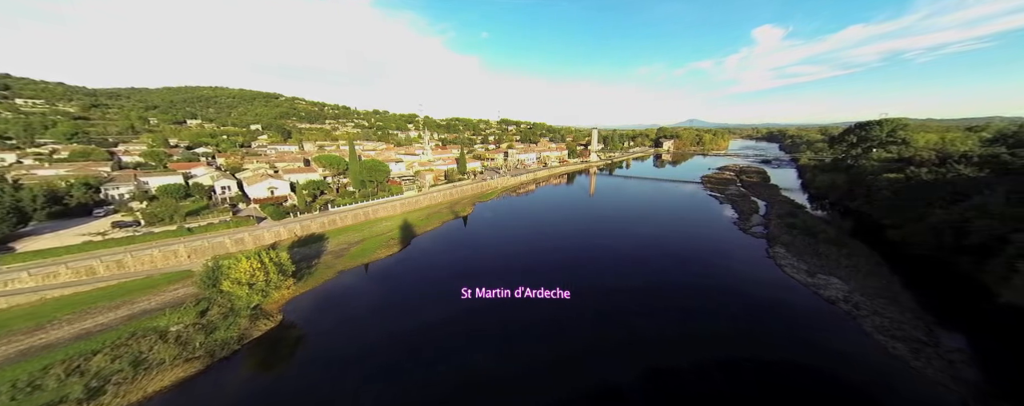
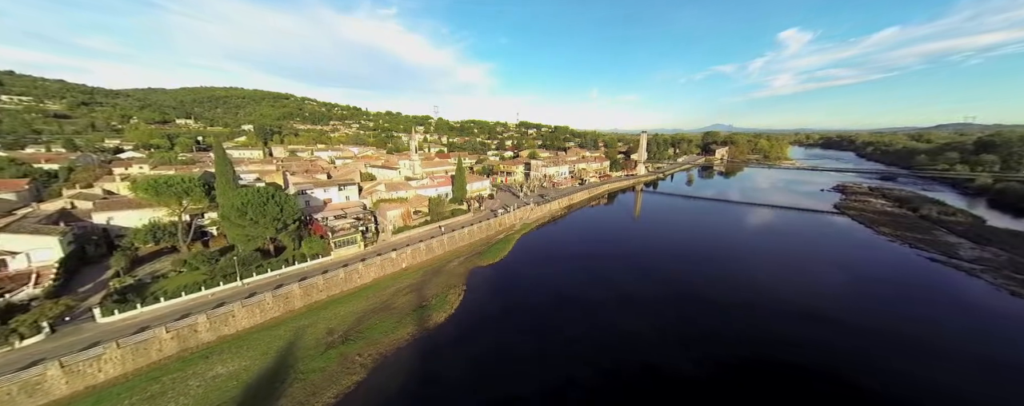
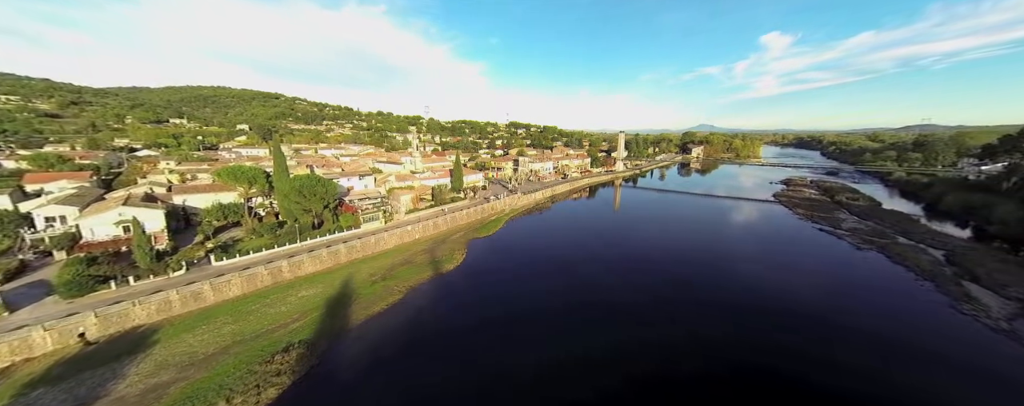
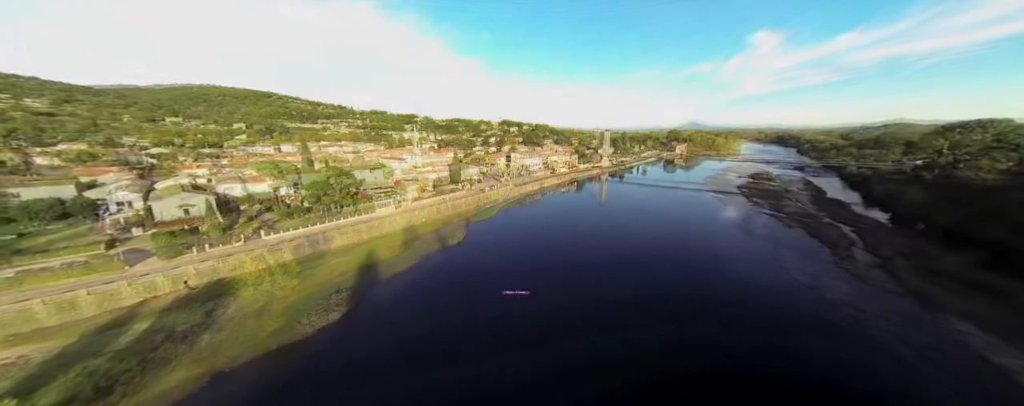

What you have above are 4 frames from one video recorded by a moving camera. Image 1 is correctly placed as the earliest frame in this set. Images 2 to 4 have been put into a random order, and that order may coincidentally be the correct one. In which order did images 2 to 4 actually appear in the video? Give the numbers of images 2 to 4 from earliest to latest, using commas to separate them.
4, 3, 2
